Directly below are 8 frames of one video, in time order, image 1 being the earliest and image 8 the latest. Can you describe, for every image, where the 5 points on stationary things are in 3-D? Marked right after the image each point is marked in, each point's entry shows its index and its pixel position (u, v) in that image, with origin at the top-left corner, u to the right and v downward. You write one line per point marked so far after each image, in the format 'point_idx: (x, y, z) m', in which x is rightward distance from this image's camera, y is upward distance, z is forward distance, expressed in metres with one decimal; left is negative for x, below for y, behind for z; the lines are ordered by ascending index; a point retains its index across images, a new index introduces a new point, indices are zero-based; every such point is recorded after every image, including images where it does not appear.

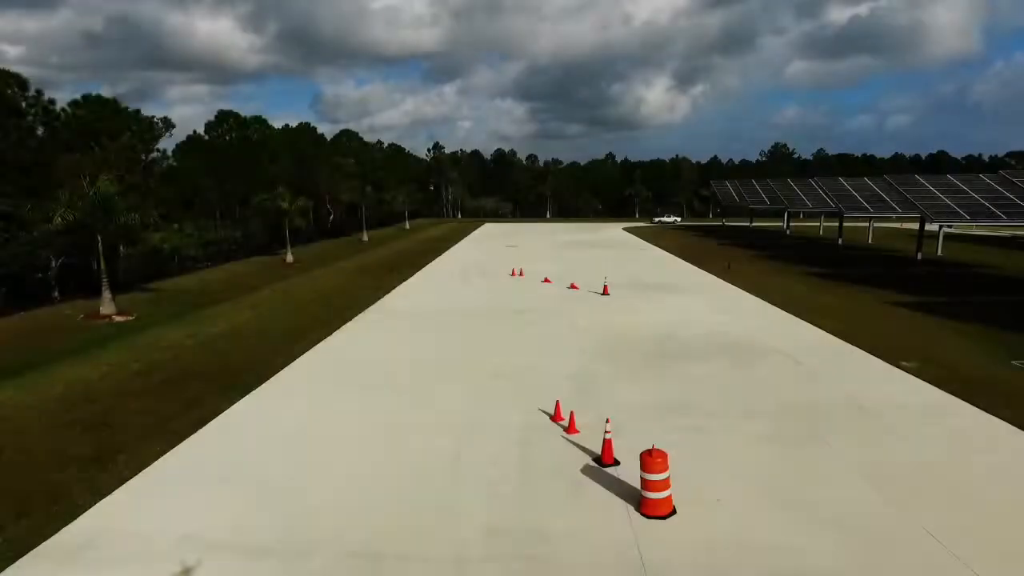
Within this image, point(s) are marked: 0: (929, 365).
0: (+9.3, -1.7, +14.7) m
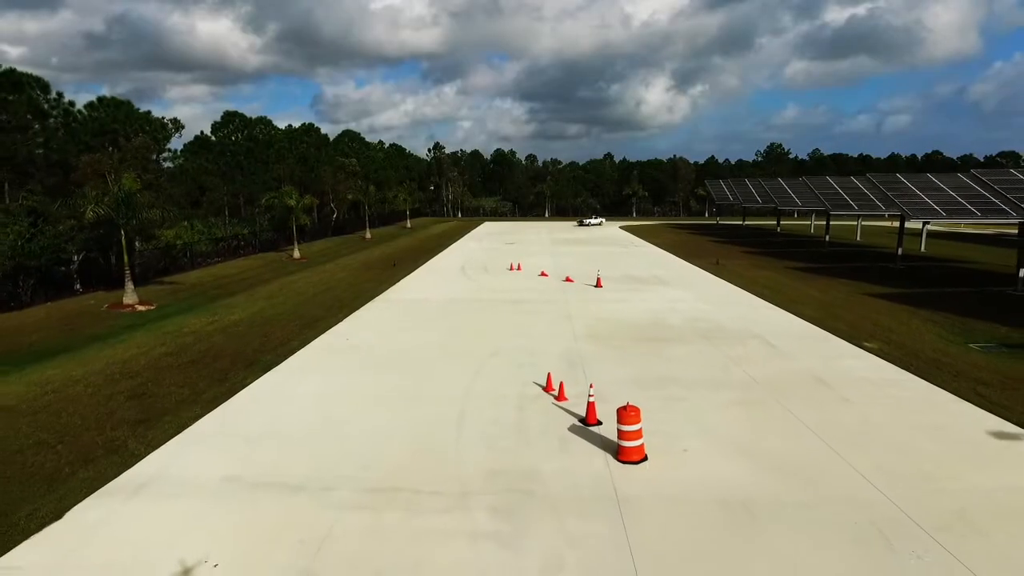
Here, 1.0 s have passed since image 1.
0: (+9.2, -1.4, +16.0) m
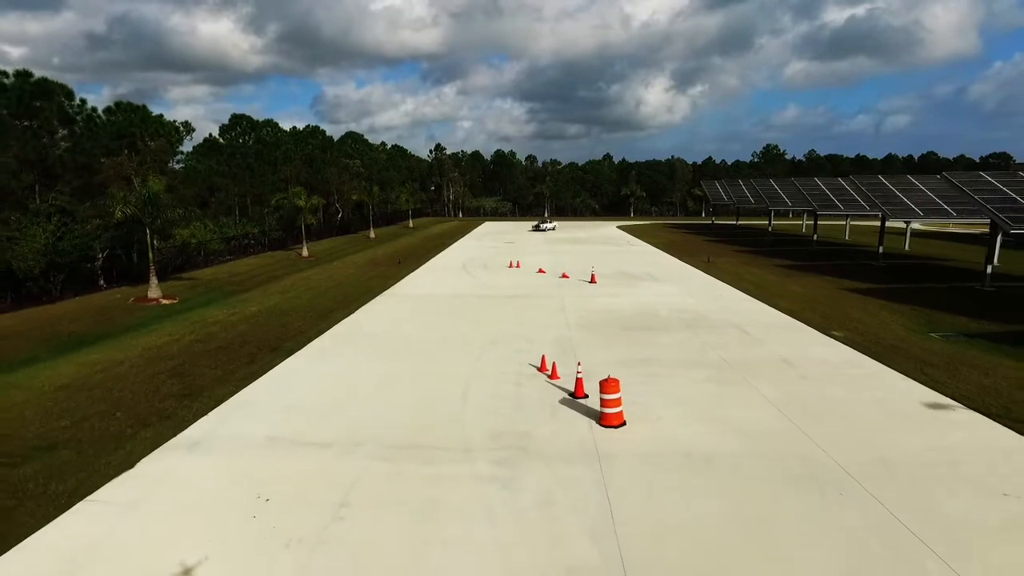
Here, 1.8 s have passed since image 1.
0: (+9.2, -1.2, +17.5) m
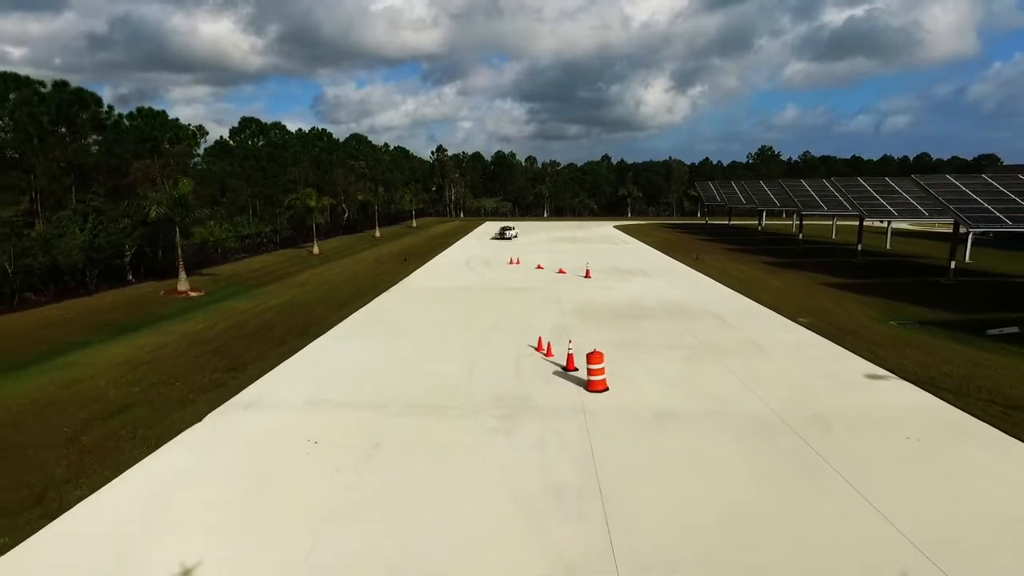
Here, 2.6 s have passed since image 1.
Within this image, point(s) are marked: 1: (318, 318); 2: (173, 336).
0: (+9.2, -1.0, +19.5) m
1: (-5.9, -0.9, +19.9) m
2: (-9.3, -1.3, +17.8) m
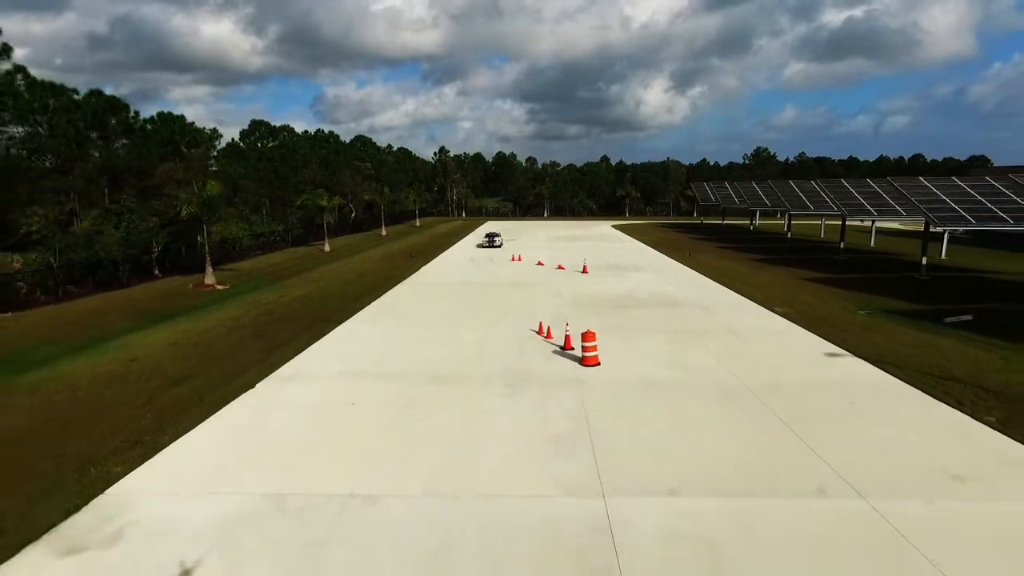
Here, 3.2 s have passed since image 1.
0: (+9.3, -0.7, +21.5) m
1: (-5.8, -0.7, +21.9) m
2: (-9.2, -1.1, +19.8) m
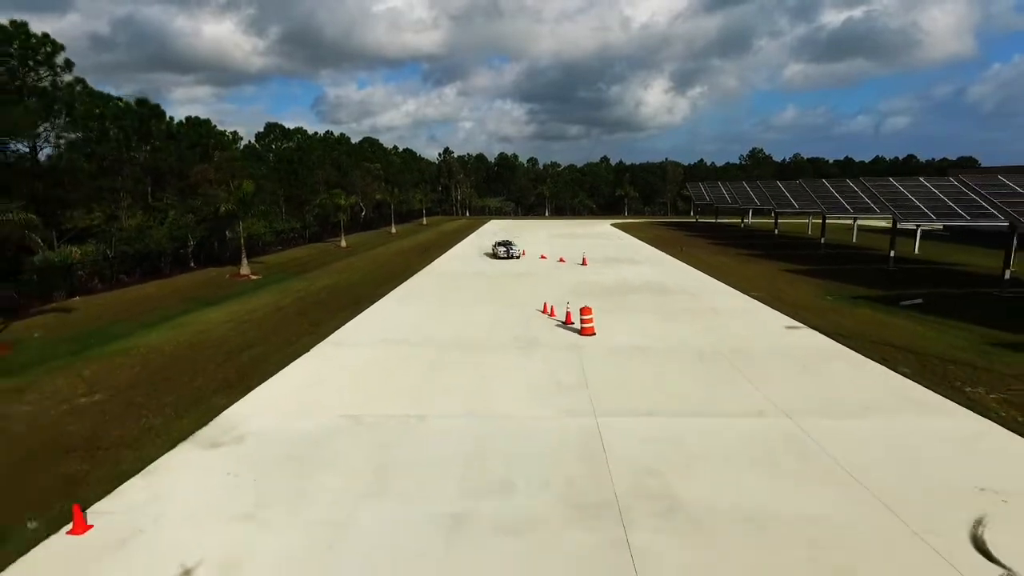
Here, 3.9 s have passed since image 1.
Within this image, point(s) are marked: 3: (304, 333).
0: (+9.6, -0.3, +24.3) m
1: (-5.5, -0.2, +24.7) m
2: (-8.9, -0.6, +22.6) m
3: (-5.7, -1.2, +18.2) m
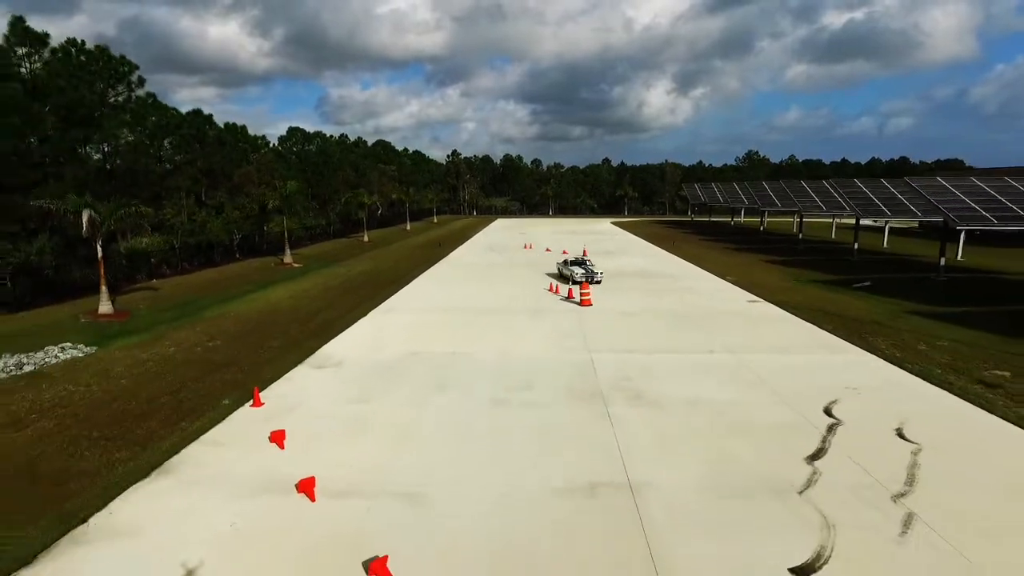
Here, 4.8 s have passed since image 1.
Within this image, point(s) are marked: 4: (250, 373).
0: (+10.0, +0.4, +28.5) m
1: (-5.1, +0.5, +29.0) m
2: (-8.4, +0.1, +26.9) m
3: (-5.3, -0.5, +22.4) m
4: (-5.6, -1.8, +14.0) m
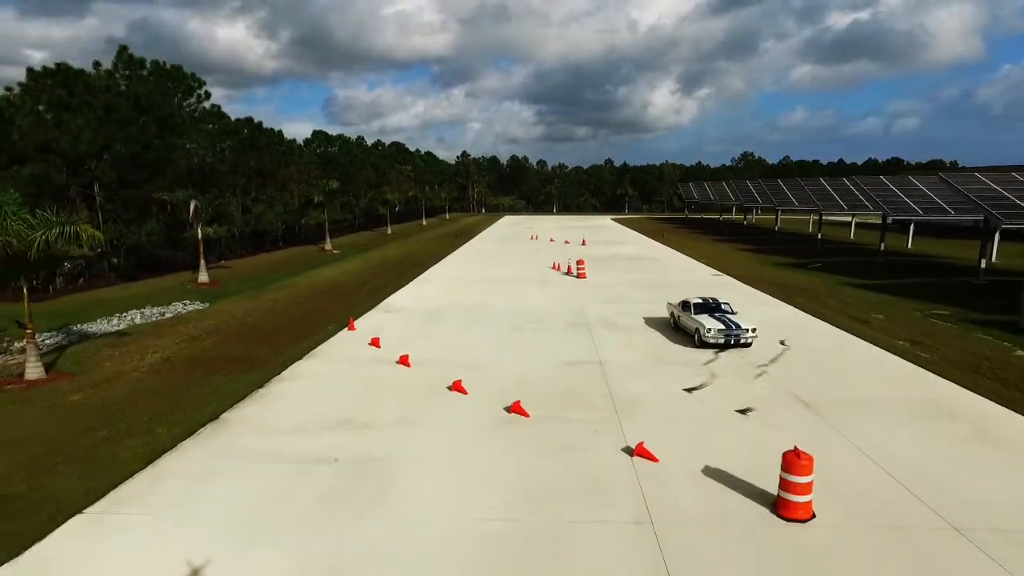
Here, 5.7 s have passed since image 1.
0: (+10.5, +1.3, +33.8) m
1: (-4.6, +1.5, +34.4) m
2: (-8.0, +1.1, +32.3) m
3: (-4.8, +0.4, +27.8) m
4: (-5.2, -0.8, +19.4) m
